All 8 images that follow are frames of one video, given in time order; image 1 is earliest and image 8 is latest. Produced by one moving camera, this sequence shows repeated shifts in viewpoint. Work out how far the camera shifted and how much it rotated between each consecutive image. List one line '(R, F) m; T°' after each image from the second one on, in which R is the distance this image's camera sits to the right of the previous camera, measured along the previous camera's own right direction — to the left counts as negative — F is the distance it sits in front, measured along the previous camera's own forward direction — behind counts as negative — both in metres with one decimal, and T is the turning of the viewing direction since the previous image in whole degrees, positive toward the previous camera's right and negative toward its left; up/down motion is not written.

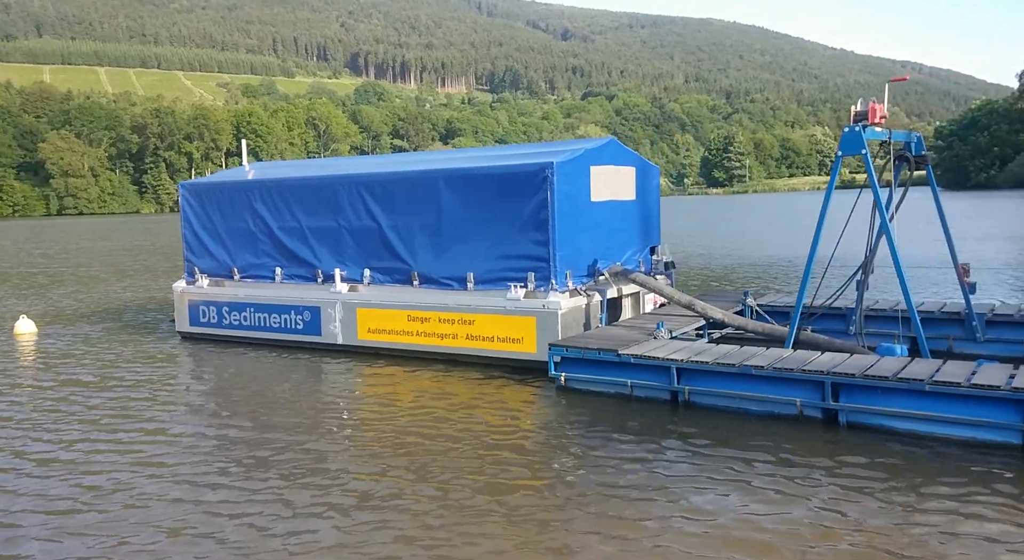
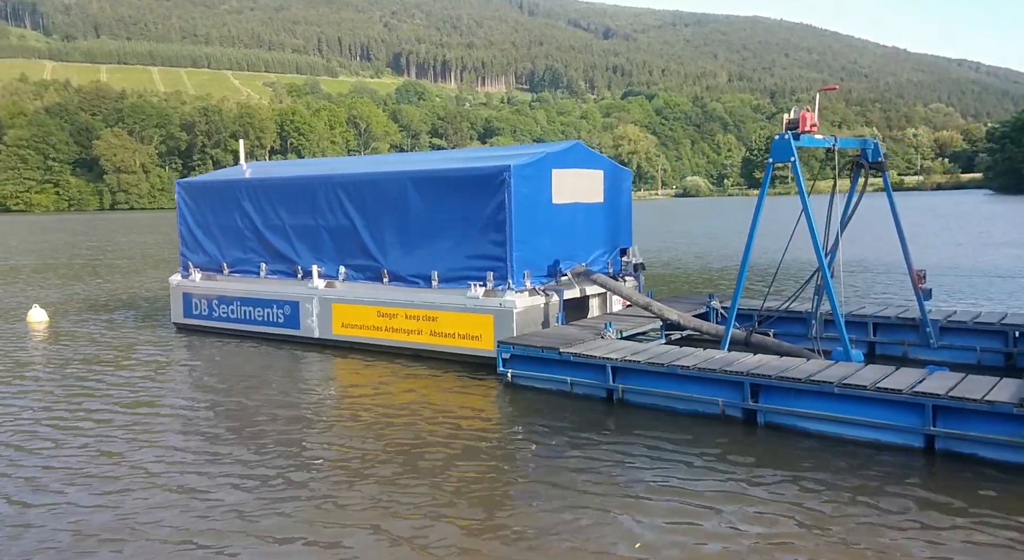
(+1.7, -0.5) m; -4°
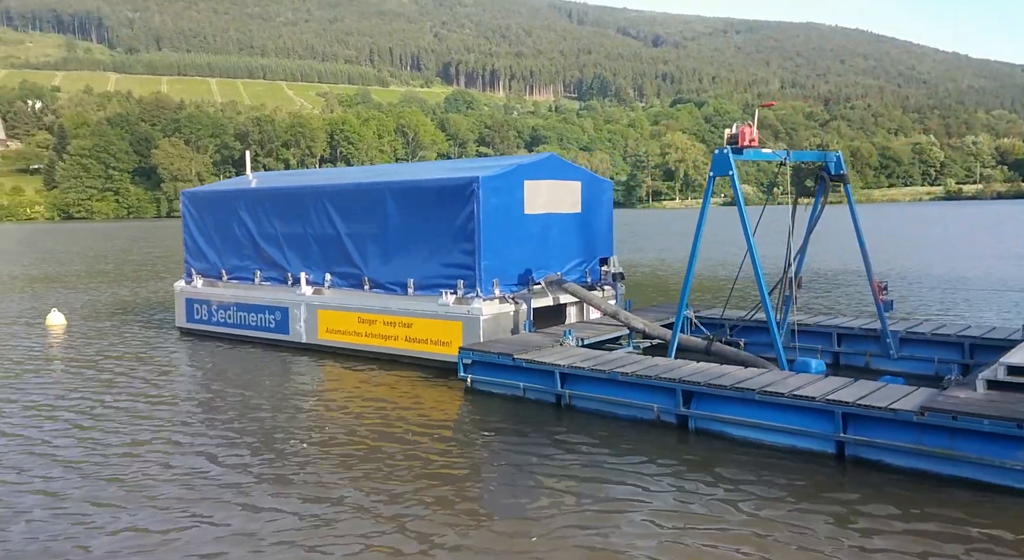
(+1.7, -0.3) m; -5°
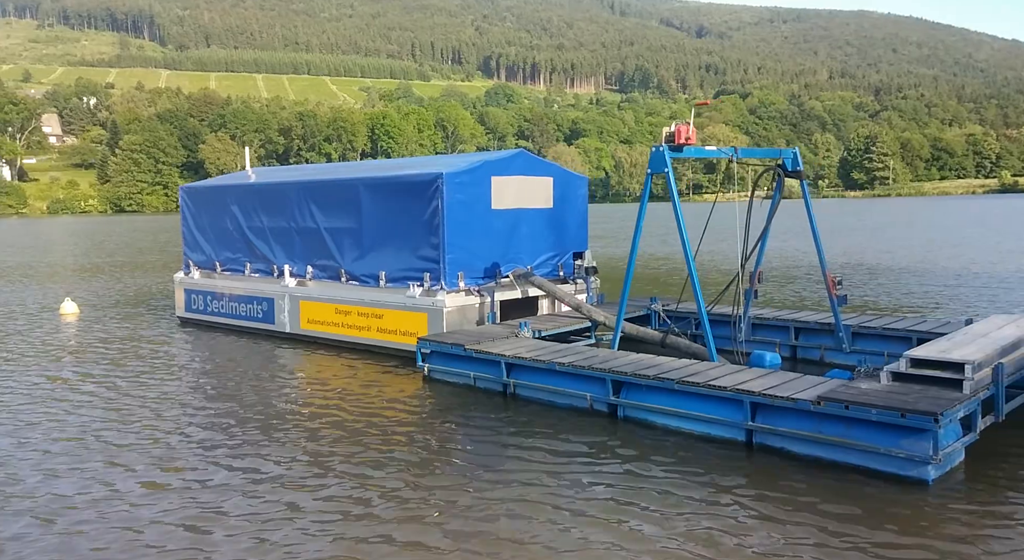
(+1.8, -0.2) m; -4°
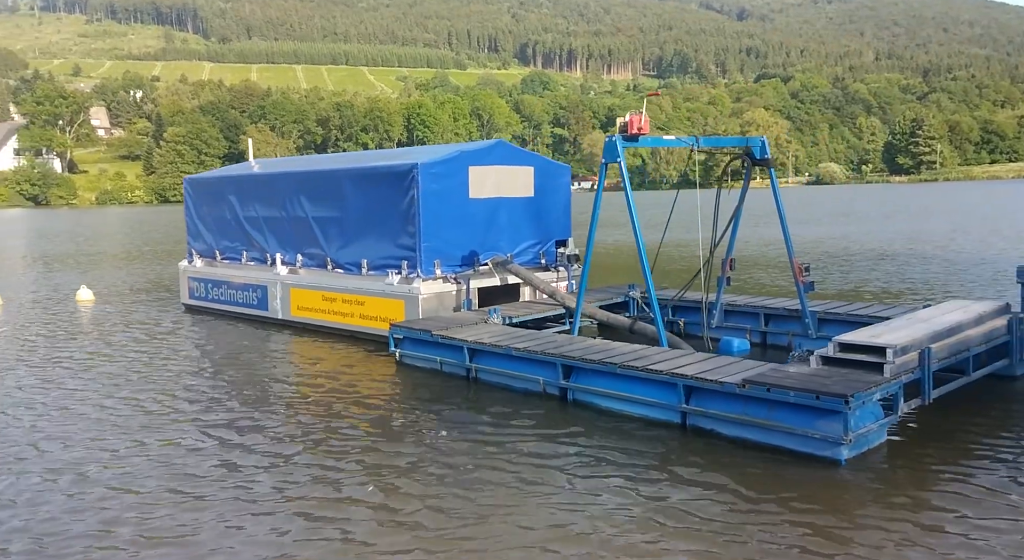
(+1.5, -0.1) m; -4°
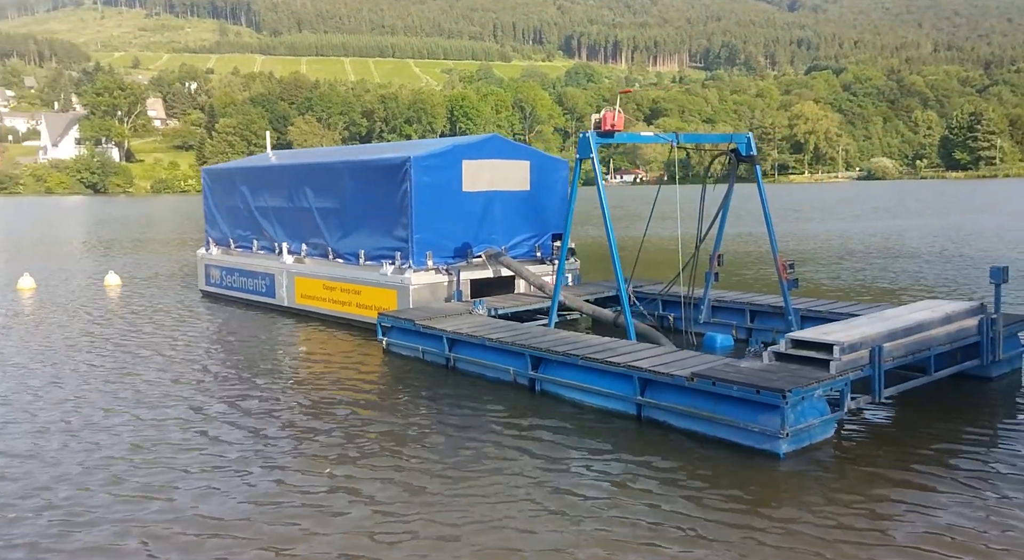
(+1.3, -0.2) m; -4°
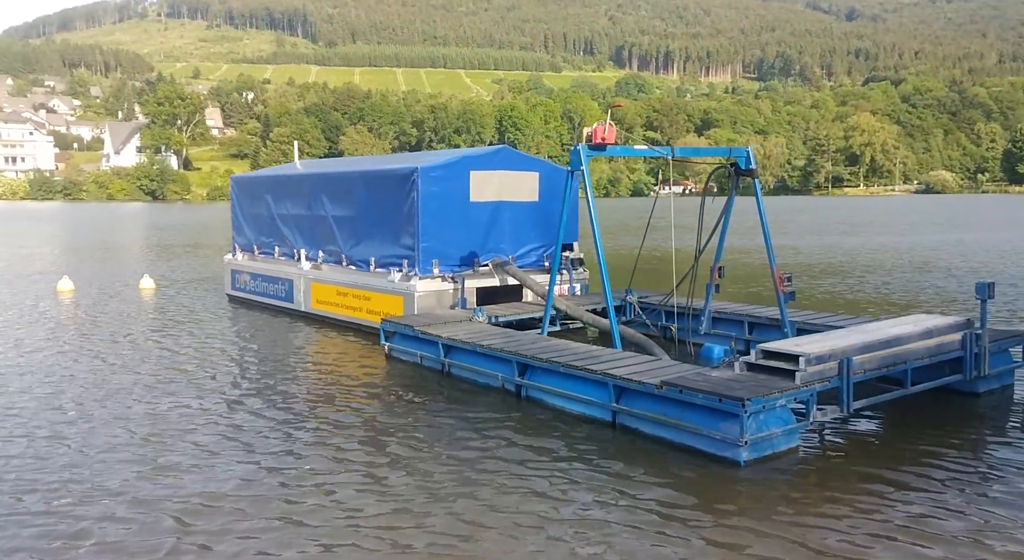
(+1.0, +0.1) m; -4°
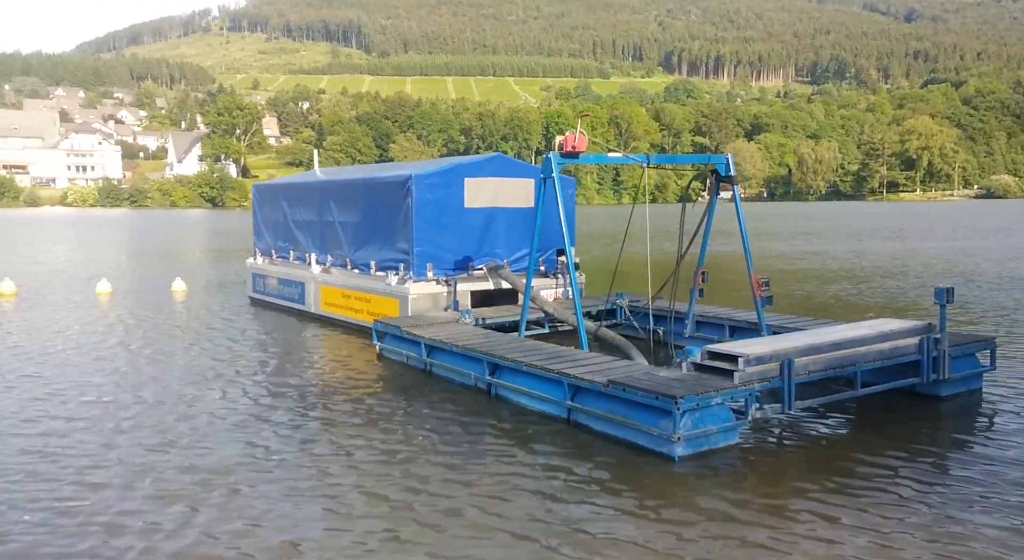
(+1.4, -0.2) m; -4°
